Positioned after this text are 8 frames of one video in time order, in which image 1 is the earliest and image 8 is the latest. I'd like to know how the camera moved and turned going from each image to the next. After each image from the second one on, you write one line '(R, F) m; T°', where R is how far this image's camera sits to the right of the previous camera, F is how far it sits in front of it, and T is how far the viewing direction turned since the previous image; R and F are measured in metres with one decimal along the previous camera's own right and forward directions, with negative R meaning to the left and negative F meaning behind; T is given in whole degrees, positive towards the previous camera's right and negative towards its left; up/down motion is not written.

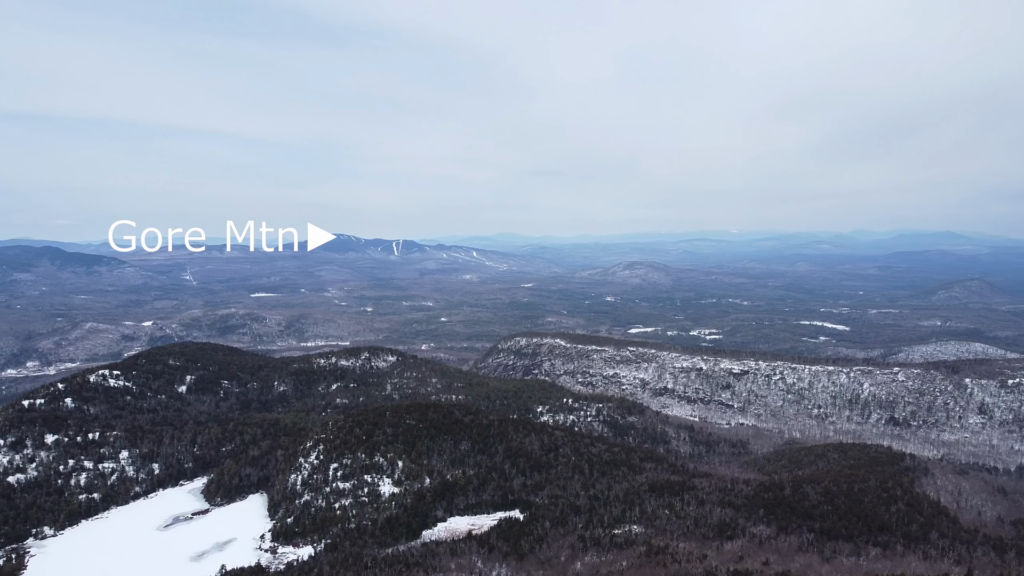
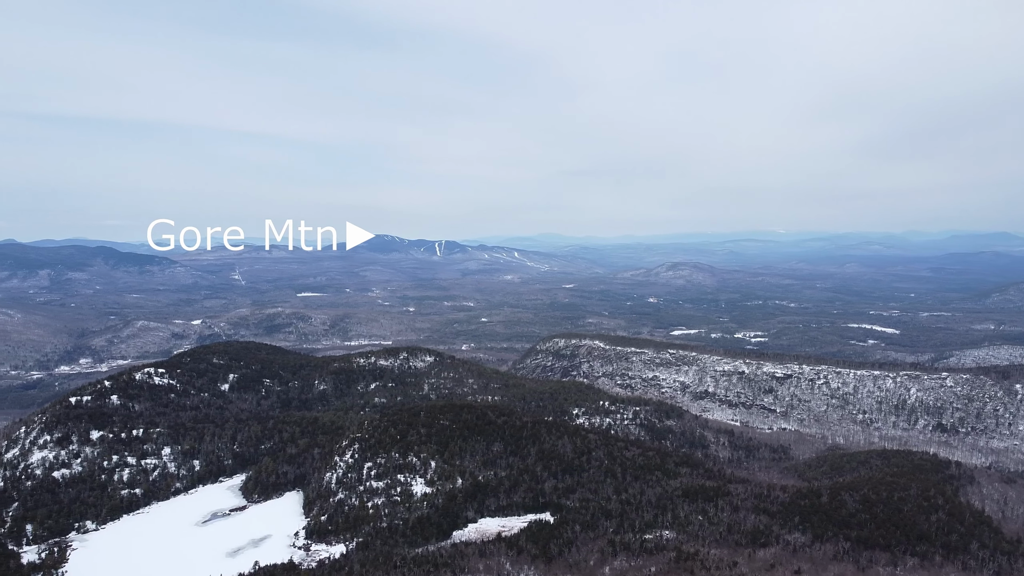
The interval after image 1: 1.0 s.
(+0.6, +0.1) m; -3°
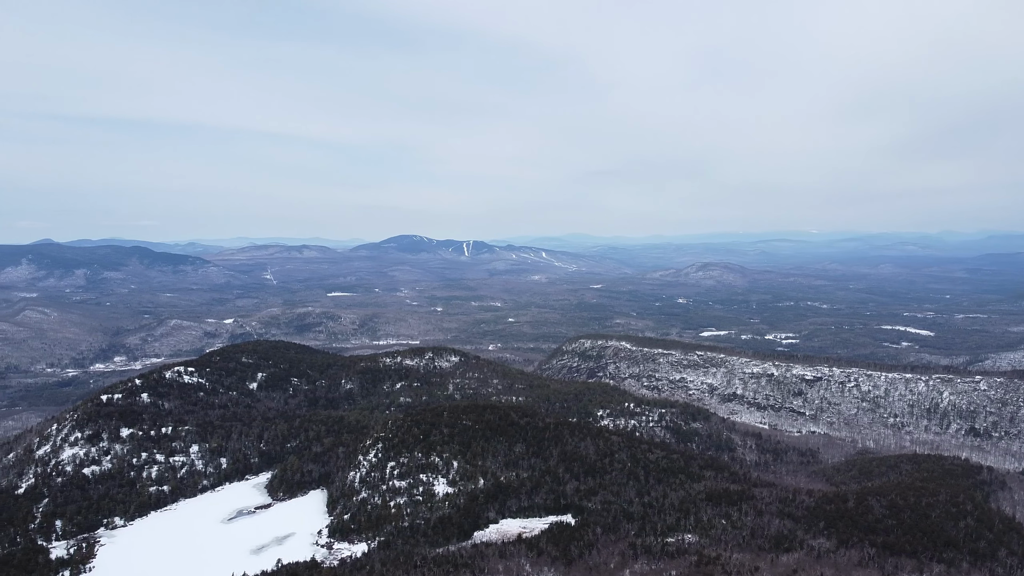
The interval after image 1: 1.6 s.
(+0.4, 0.0) m; -2°
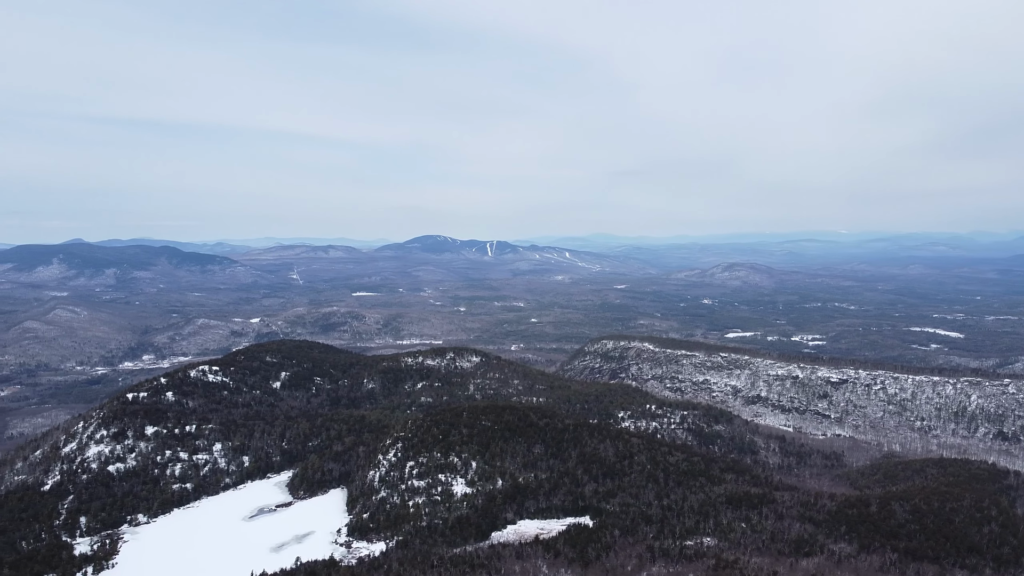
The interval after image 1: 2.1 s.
(+0.3, 0.0) m; -2°
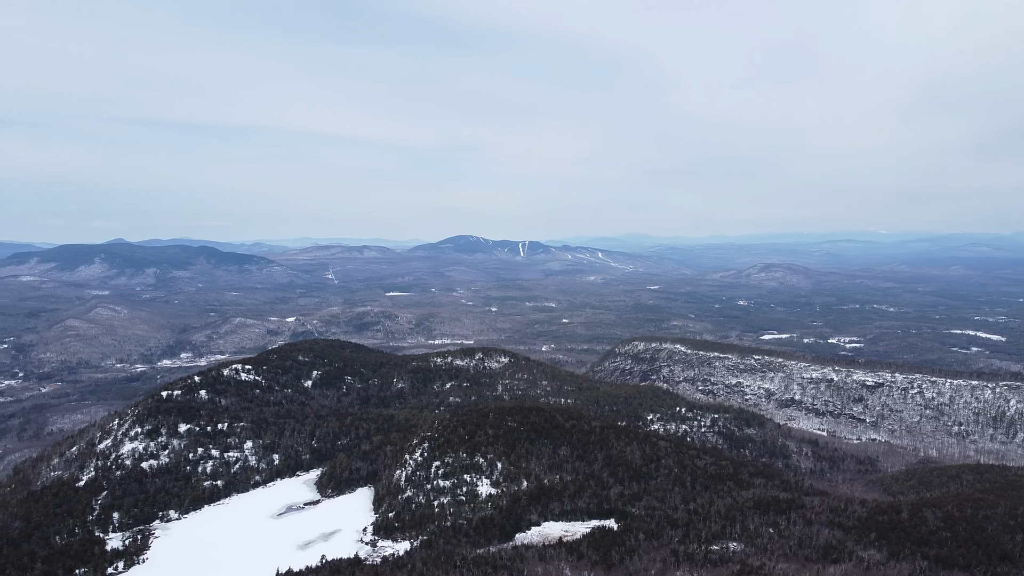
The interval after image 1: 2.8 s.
(+0.4, 0.0) m; -2°
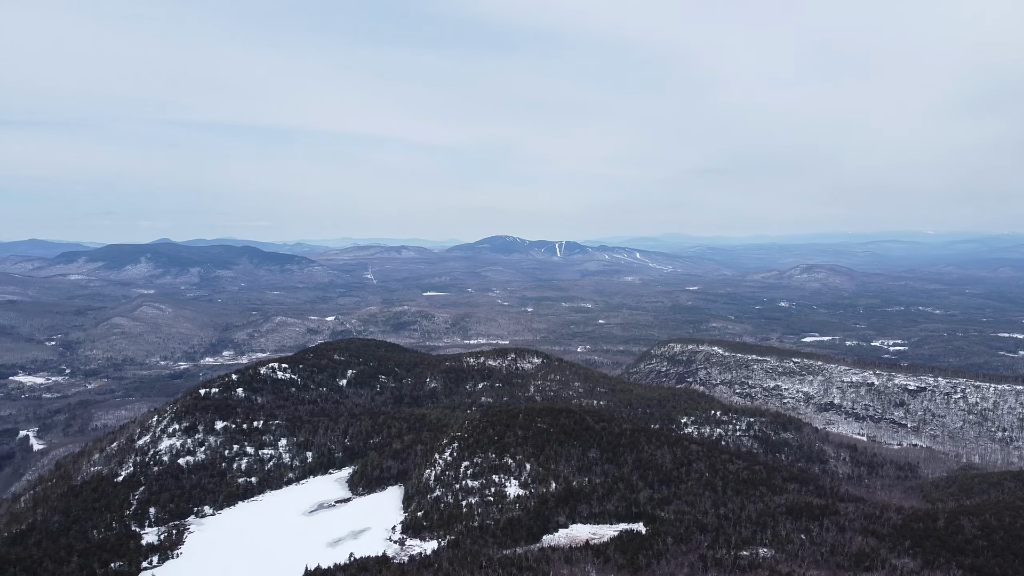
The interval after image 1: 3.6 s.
(+0.5, 0.0) m; -3°
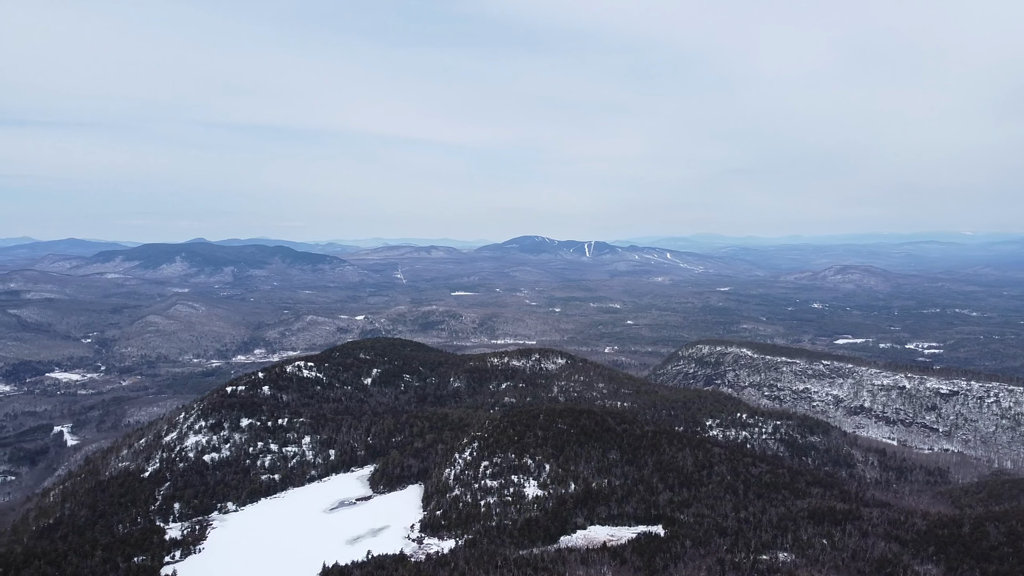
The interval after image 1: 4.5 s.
(+0.6, 0.0) m; -2°
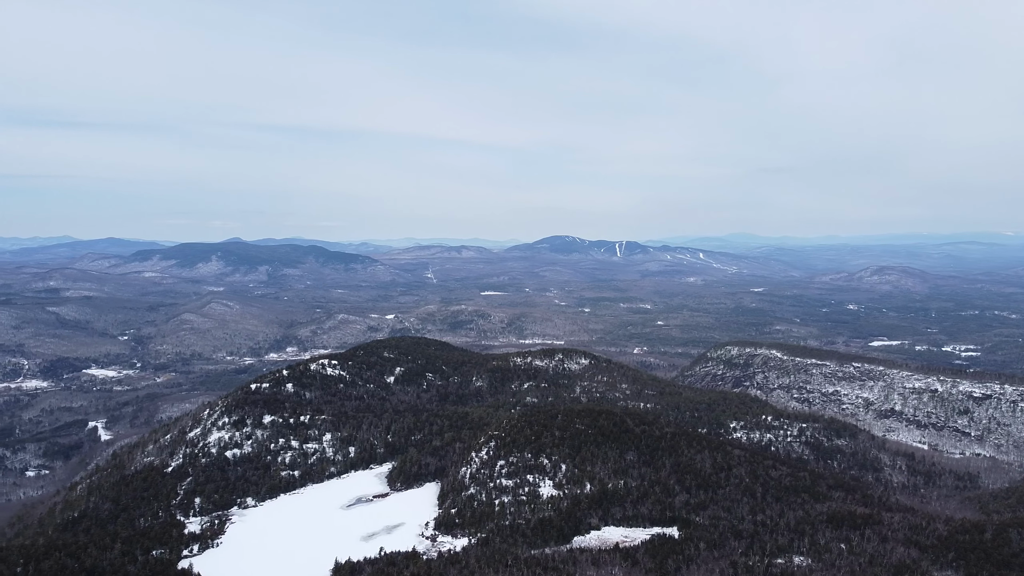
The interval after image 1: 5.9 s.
(+0.9, 0.0) m; -2°
